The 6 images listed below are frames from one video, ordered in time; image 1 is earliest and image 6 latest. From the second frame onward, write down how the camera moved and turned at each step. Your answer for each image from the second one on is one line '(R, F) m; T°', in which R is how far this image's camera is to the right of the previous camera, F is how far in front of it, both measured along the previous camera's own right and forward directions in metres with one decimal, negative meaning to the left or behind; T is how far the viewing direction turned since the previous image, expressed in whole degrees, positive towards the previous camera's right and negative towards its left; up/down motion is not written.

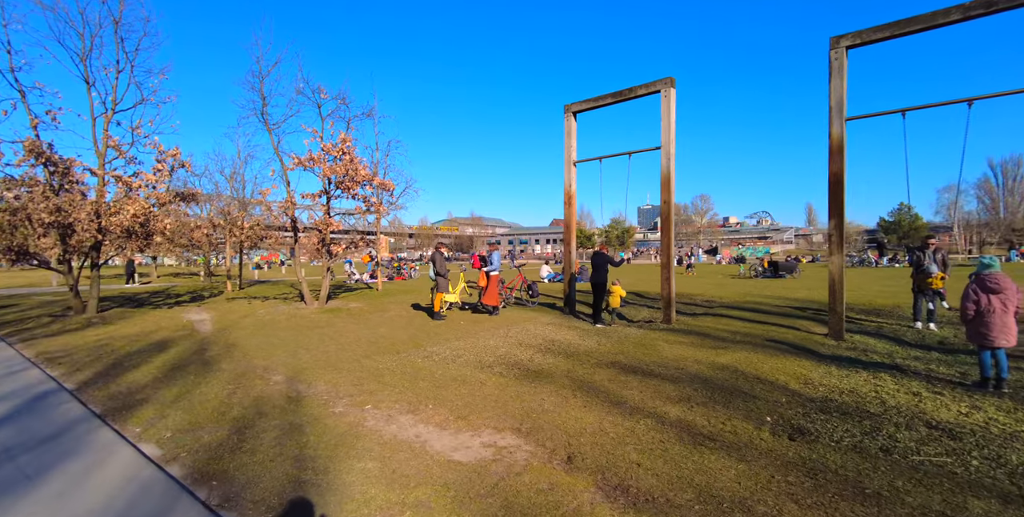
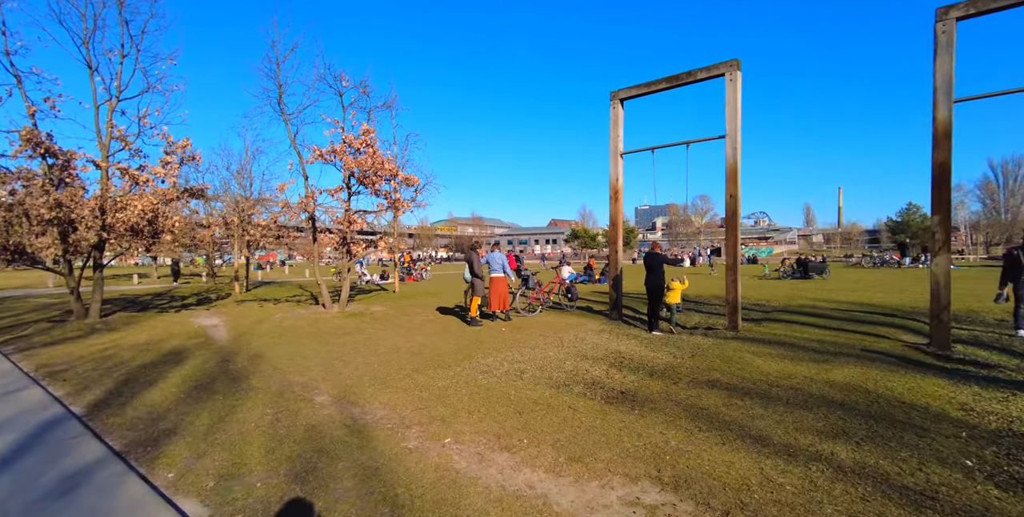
(-1.0, +0.9) m; 0°
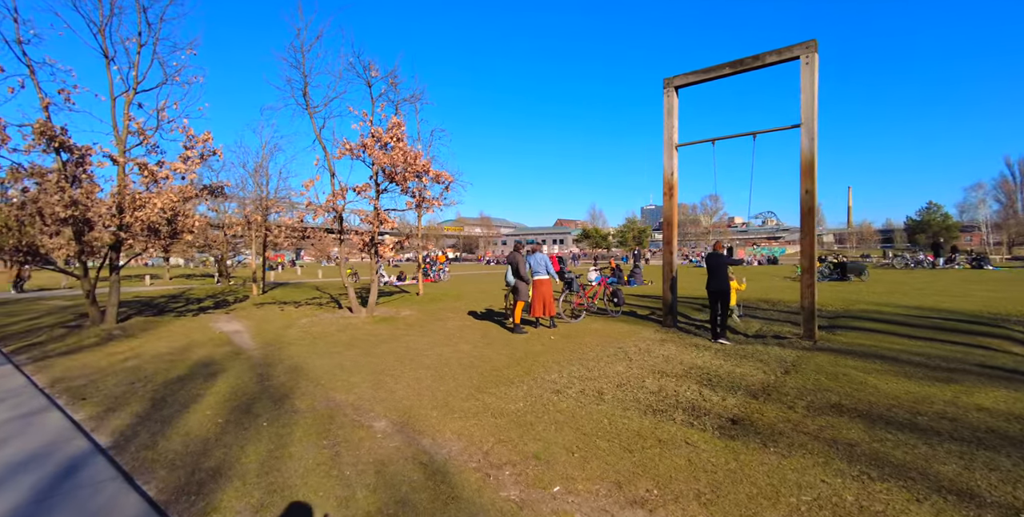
(-0.9, +0.7) m; -1°
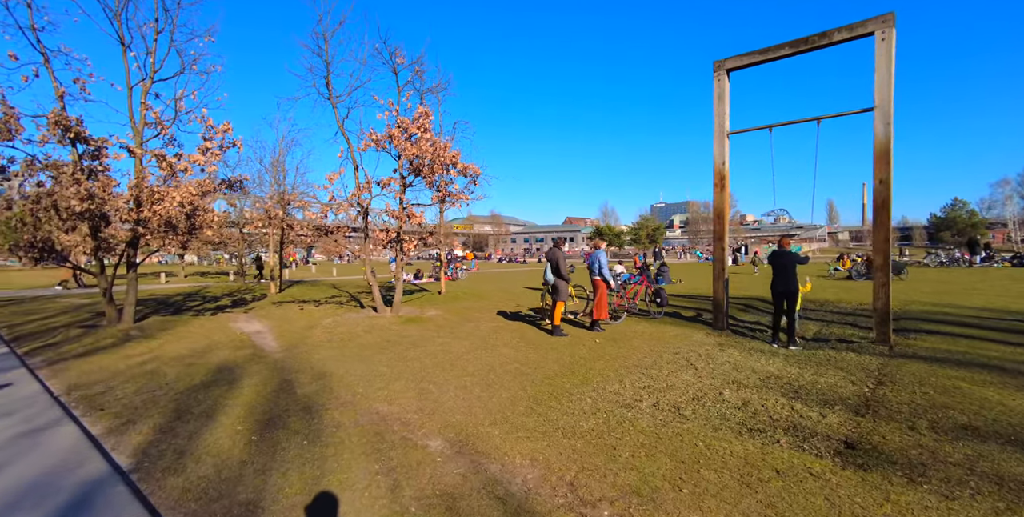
(-0.6, +0.6) m; -1°
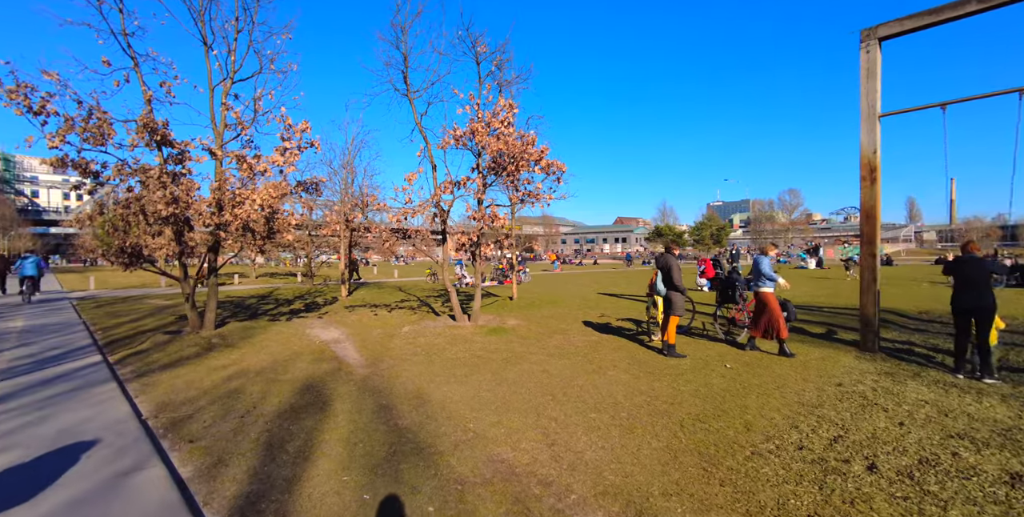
(-1.0, +1.0) m; -6°
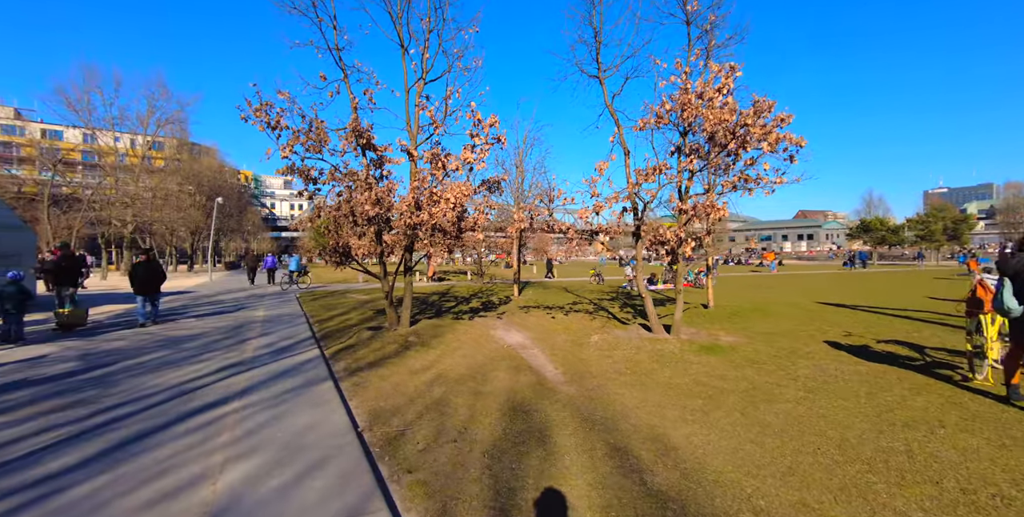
(-1.2, +1.0) m; -19°
